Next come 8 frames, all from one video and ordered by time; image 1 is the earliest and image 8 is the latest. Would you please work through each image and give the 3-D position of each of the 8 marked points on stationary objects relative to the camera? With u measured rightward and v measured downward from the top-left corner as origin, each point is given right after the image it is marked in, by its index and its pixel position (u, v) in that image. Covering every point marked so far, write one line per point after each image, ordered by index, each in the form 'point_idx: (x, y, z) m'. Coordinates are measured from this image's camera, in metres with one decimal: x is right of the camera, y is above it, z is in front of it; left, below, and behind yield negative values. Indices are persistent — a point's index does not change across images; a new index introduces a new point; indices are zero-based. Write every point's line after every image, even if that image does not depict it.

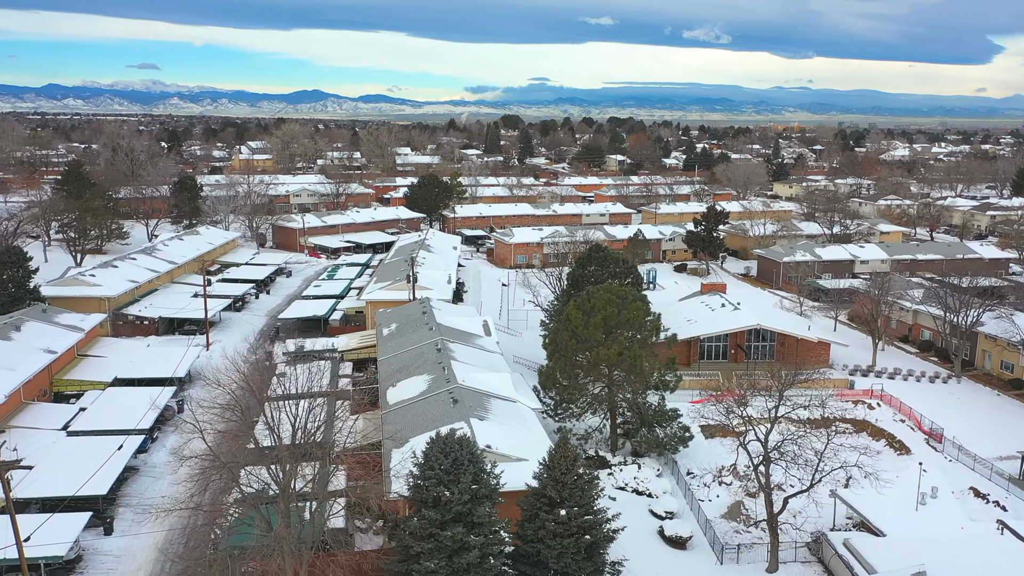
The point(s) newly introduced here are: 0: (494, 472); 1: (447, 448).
0: (-0.3, -2.5, +11.3) m
1: (-0.9, -2.1, +10.9) m
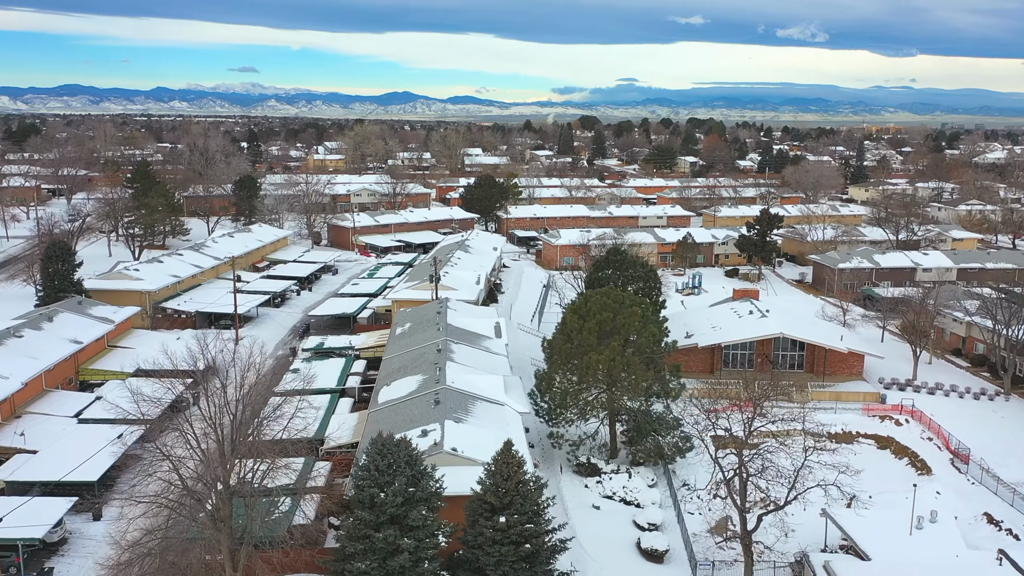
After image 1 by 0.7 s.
0: (-1.1, -2.6, +11.2) m
1: (-1.7, -2.2, +10.9) m
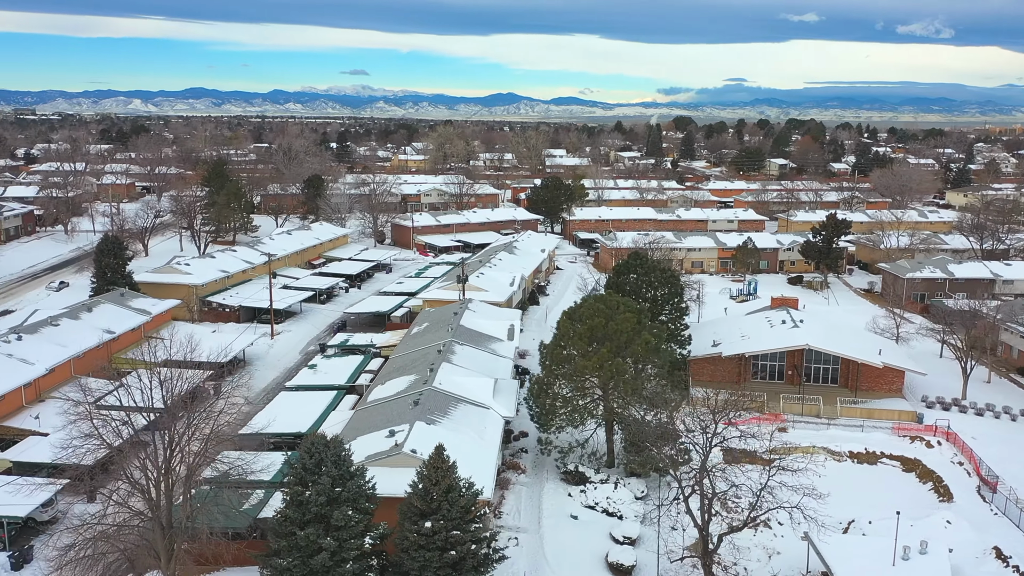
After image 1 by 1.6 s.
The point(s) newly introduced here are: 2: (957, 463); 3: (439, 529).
0: (-2.0, -2.6, +11.2) m
1: (-2.7, -2.2, +11.0) m
2: (+10.2, -4.0, +18.8) m
3: (-1.0, -3.2, +10.9) m
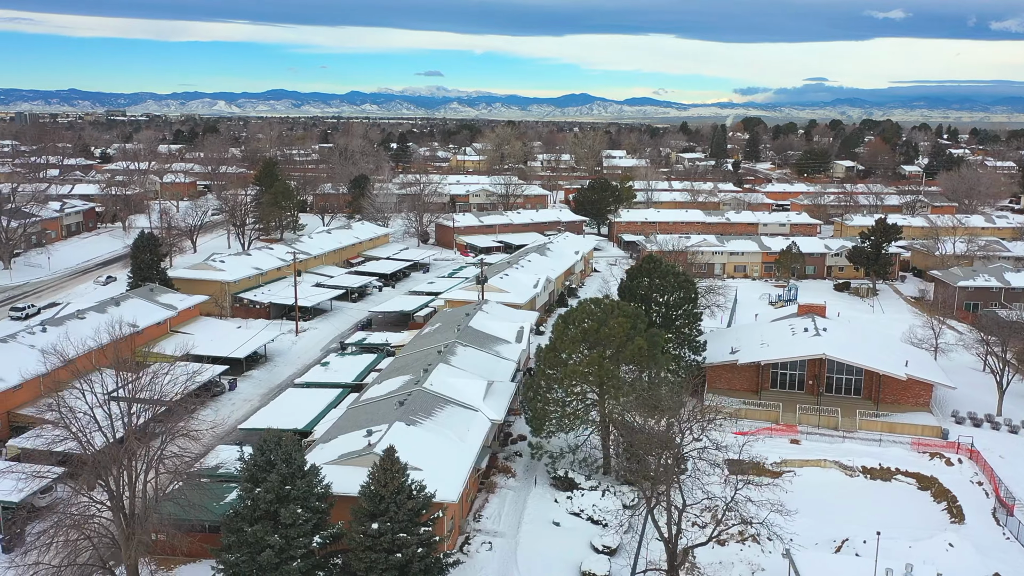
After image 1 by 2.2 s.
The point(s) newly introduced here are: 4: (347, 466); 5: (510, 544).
0: (-2.7, -2.6, +11.3) m
1: (-3.4, -2.2, +11.1) m
2: (+10.1, -4.2, +17.8) m
3: (-1.7, -3.2, +10.9) m
4: (-2.7, -2.9, +13.5) m
5: (0.0, -4.5, +14.3) m
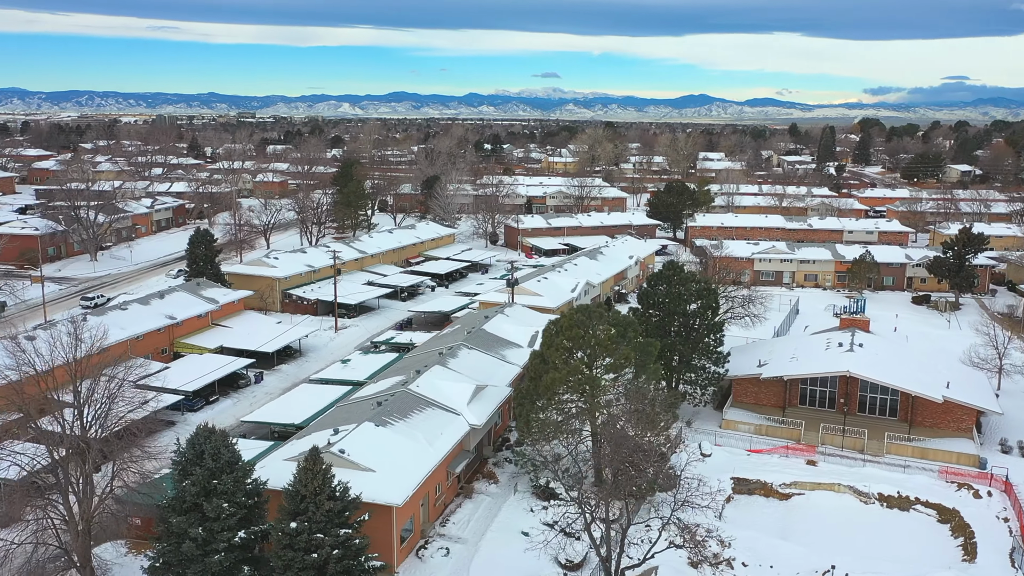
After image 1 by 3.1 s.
0: (-3.7, -2.6, +11.5) m
1: (-4.4, -2.1, +11.4) m
2: (+9.8, -4.6, +16.3) m
3: (-2.8, -3.3, +11.0) m
4: (-3.5, -2.9, +13.7) m
5: (-0.7, -4.6, +14.1) m
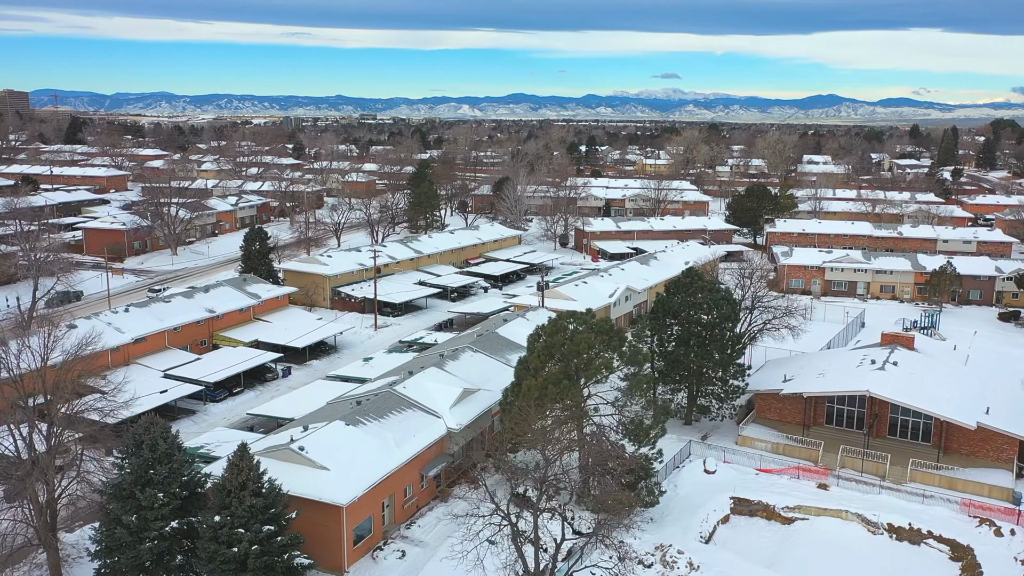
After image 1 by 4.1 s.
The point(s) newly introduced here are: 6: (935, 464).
0: (-4.7, -2.5, +11.8) m
1: (-5.4, -2.1, +11.9) m
2: (+9.2, -4.9, +14.8) m
3: (-3.9, -3.2, +11.2) m
4: (-4.2, -2.9, +14.0) m
5: (-1.5, -4.6, +14.1) m
6: (+9.4, -3.9, +18.1) m
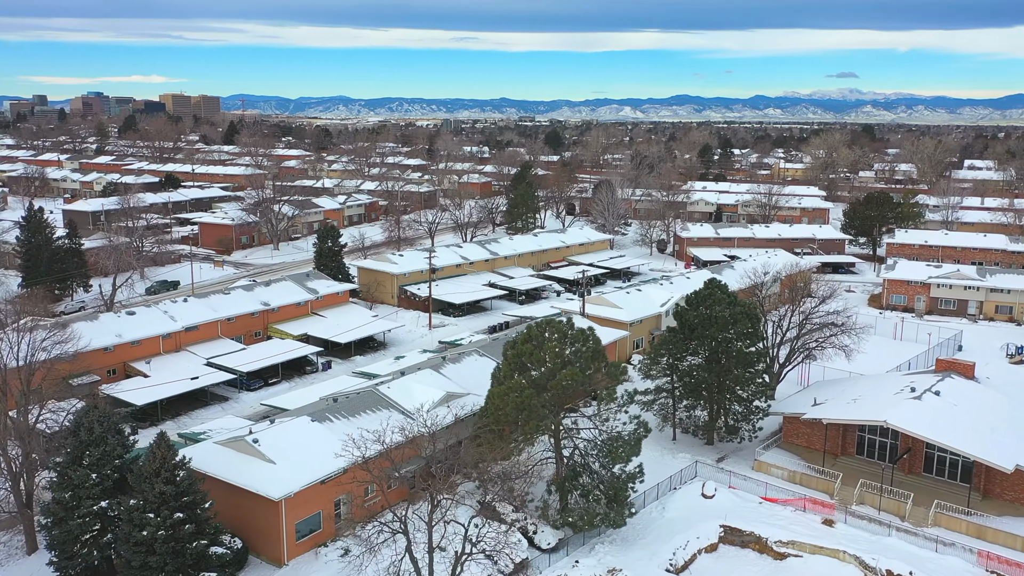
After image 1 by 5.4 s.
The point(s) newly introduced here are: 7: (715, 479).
0: (-6.0, -2.4, +12.6) m
1: (-6.7, -2.0, +12.7) m
2: (+8.1, -5.4, +12.9) m
3: (-5.4, -3.2, +11.8) m
4: (-5.1, -2.8, +14.6) m
5: (-2.5, -4.7, +14.2) m
6: (+9.0, -4.4, +16.1) m
7: (+4.5, -4.3, +18.2) m
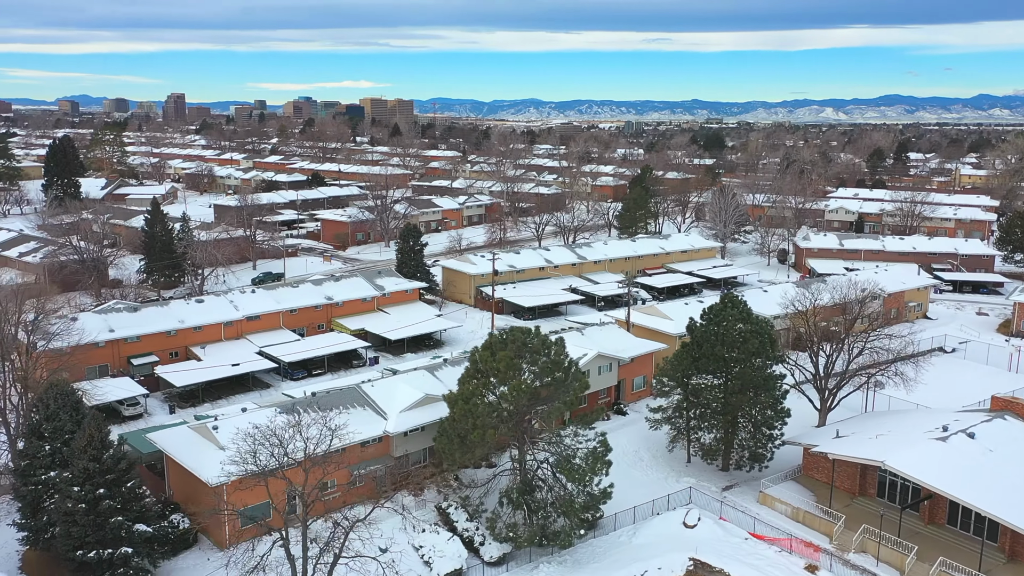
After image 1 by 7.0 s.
0: (-7.4, -2.3, +13.7) m
1: (-7.9, -1.7, +14.0) m
2: (+6.4, -5.8, +10.9) m
3: (-6.9, -3.0, +12.8) m
4: (-6.1, -2.7, +15.5) m
5: (-3.7, -4.6, +14.5) m
6: (+8.0, -4.8, +13.9) m
7: (+4.1, -4.6, +16.9) m
